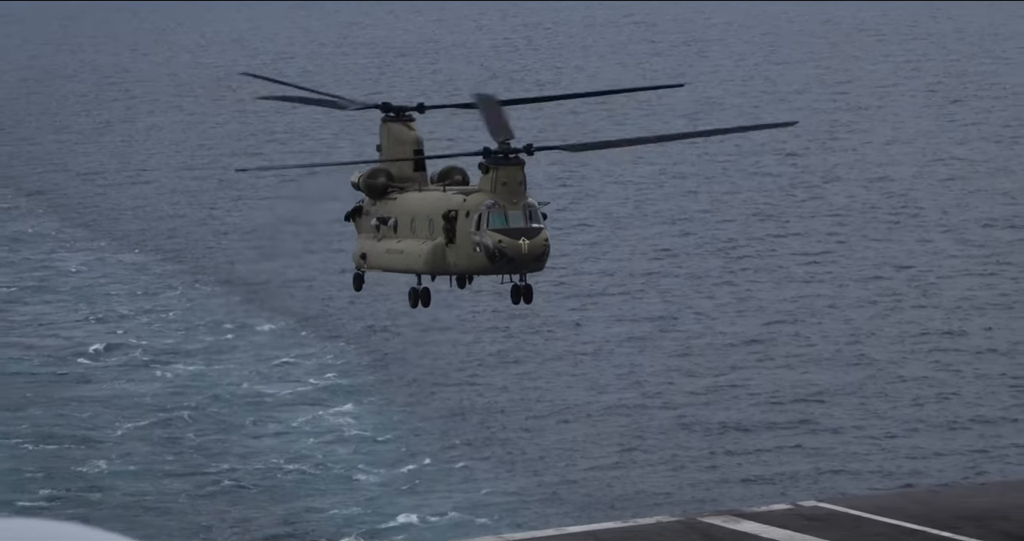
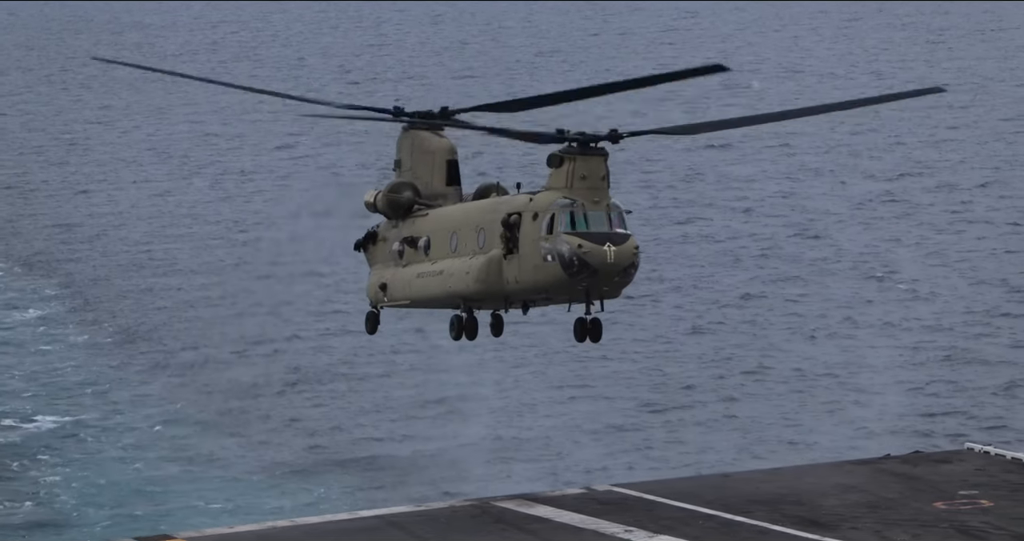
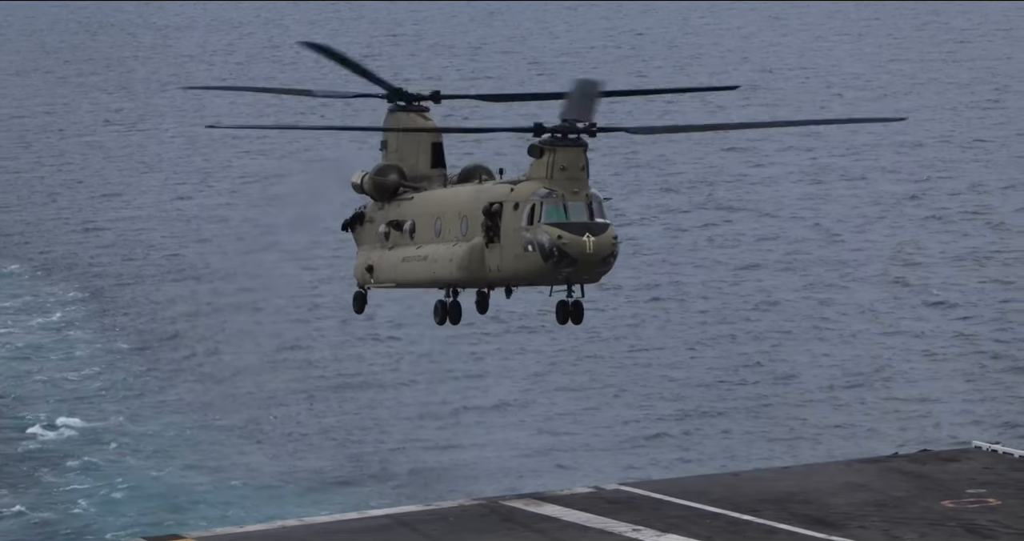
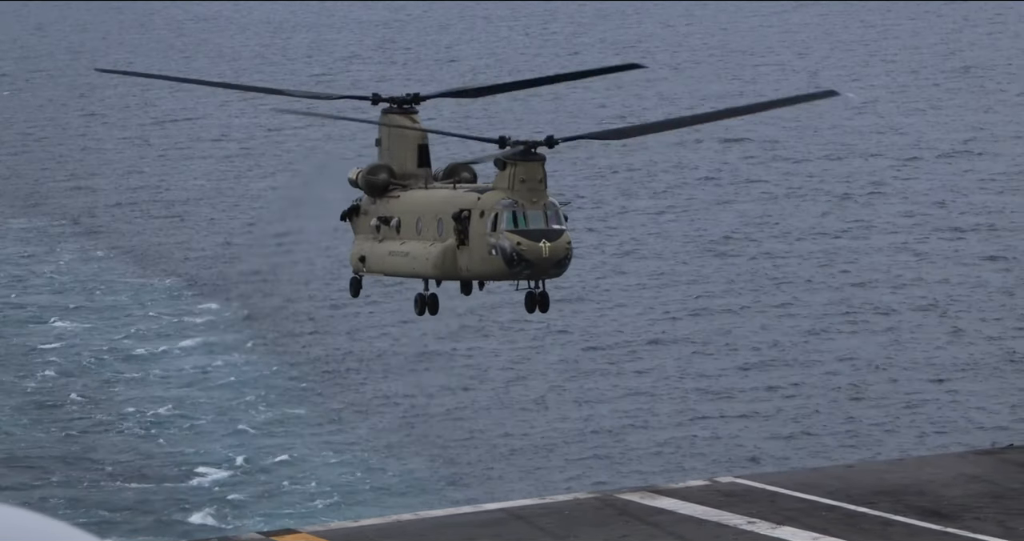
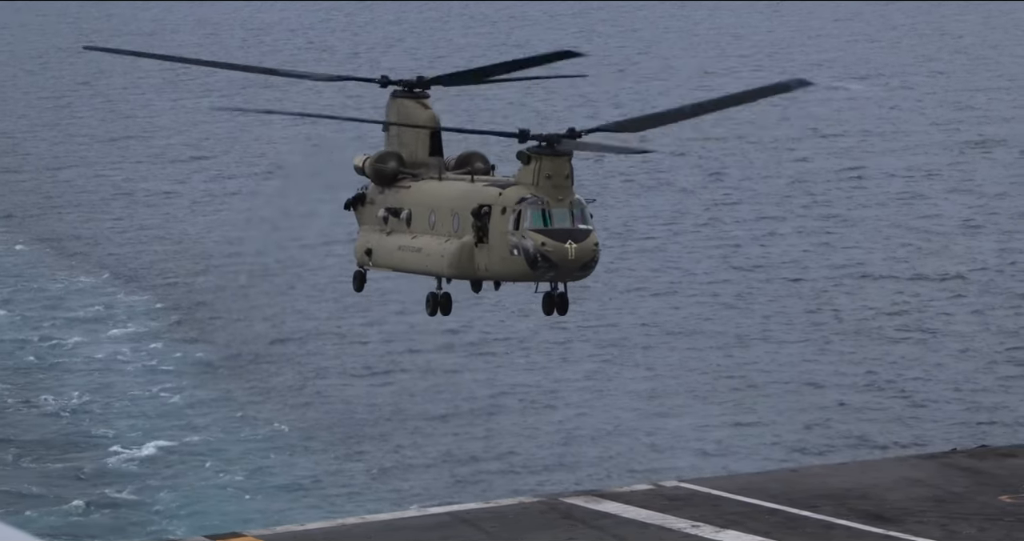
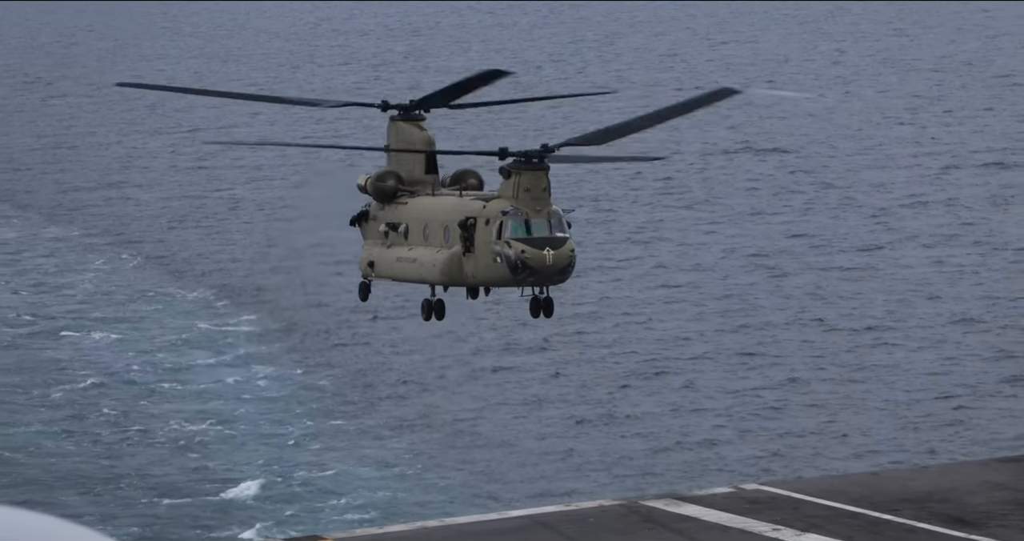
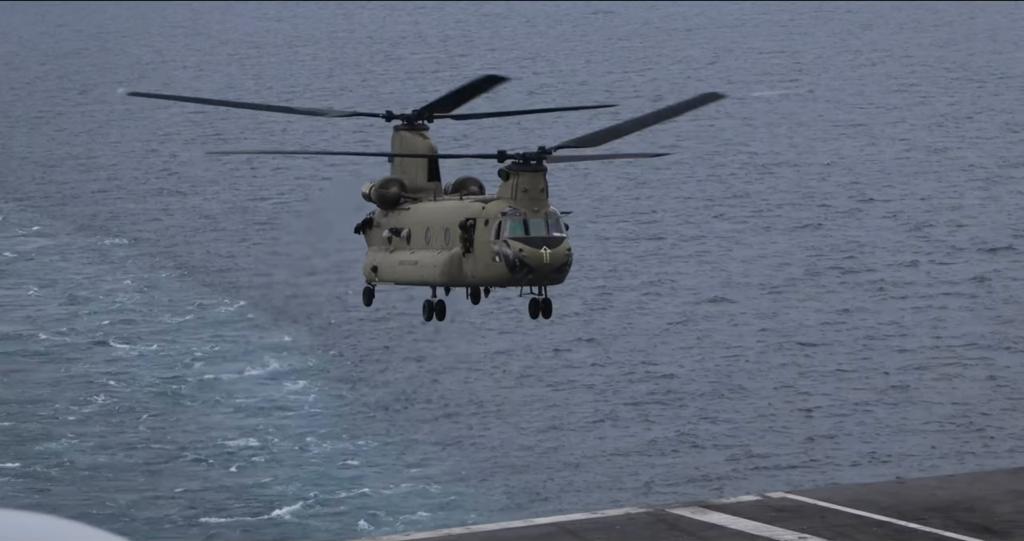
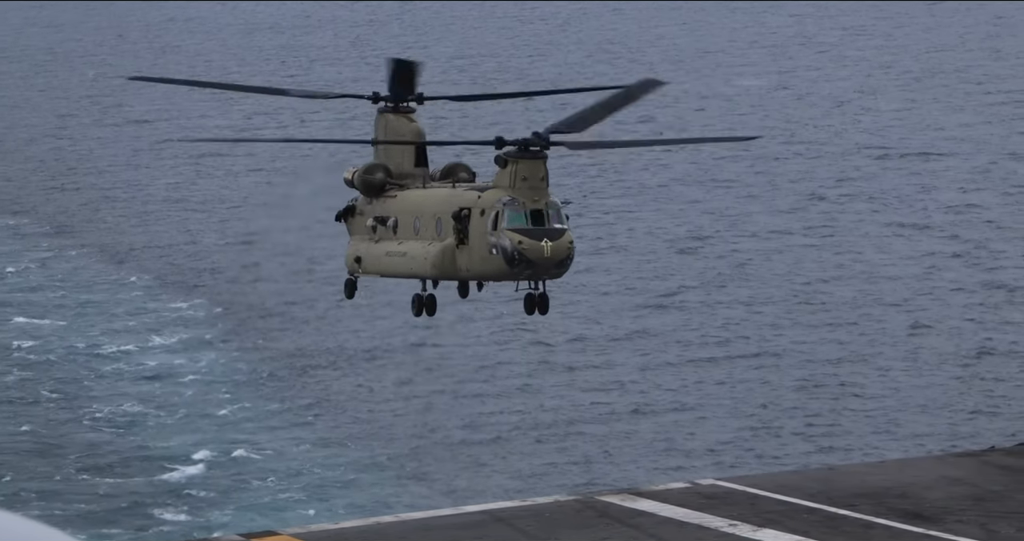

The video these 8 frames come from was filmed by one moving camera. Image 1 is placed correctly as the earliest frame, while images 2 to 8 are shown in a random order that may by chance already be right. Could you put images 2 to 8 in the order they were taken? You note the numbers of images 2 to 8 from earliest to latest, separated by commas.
7, 6, 4, 8, 5, 3, 2
